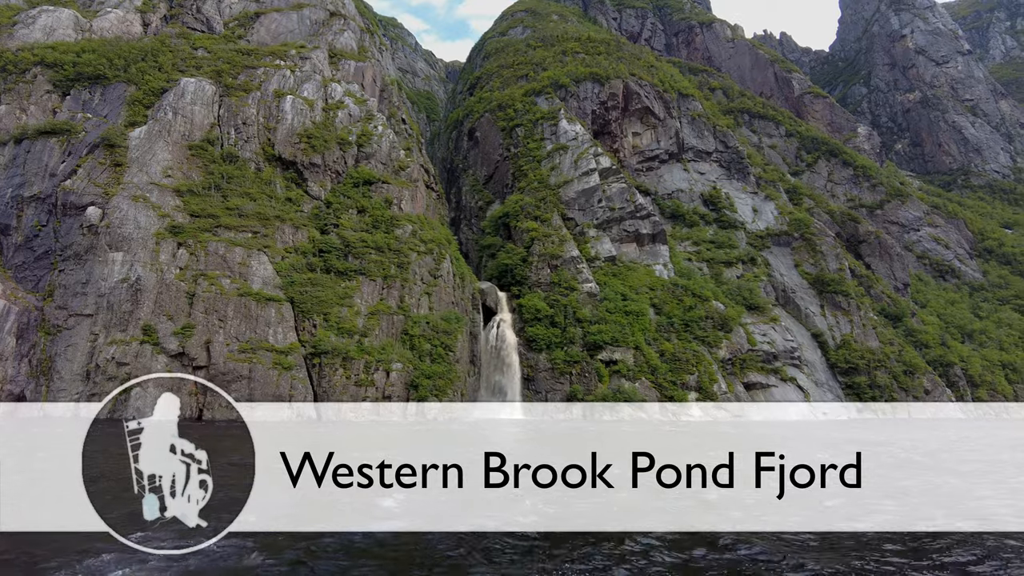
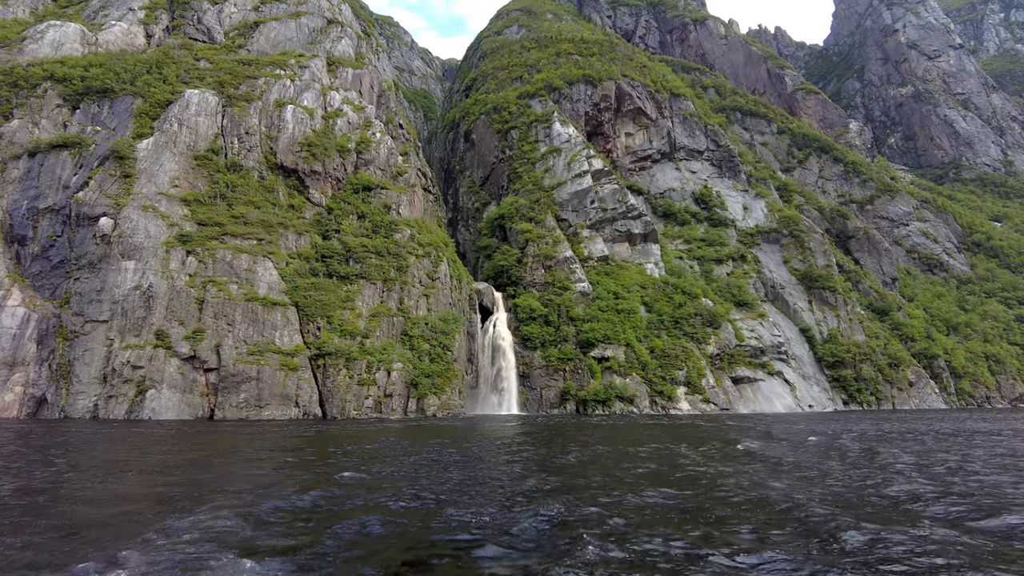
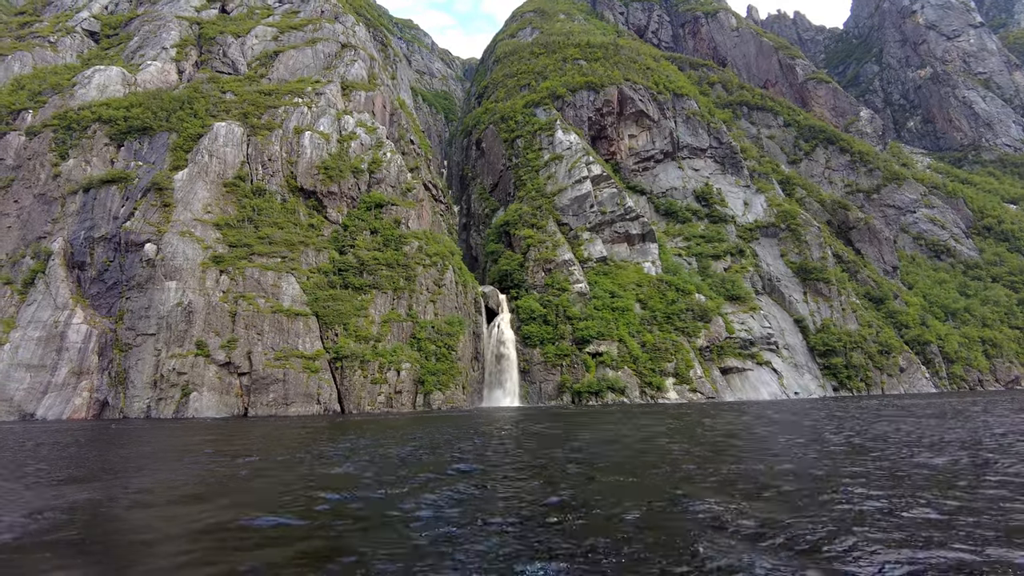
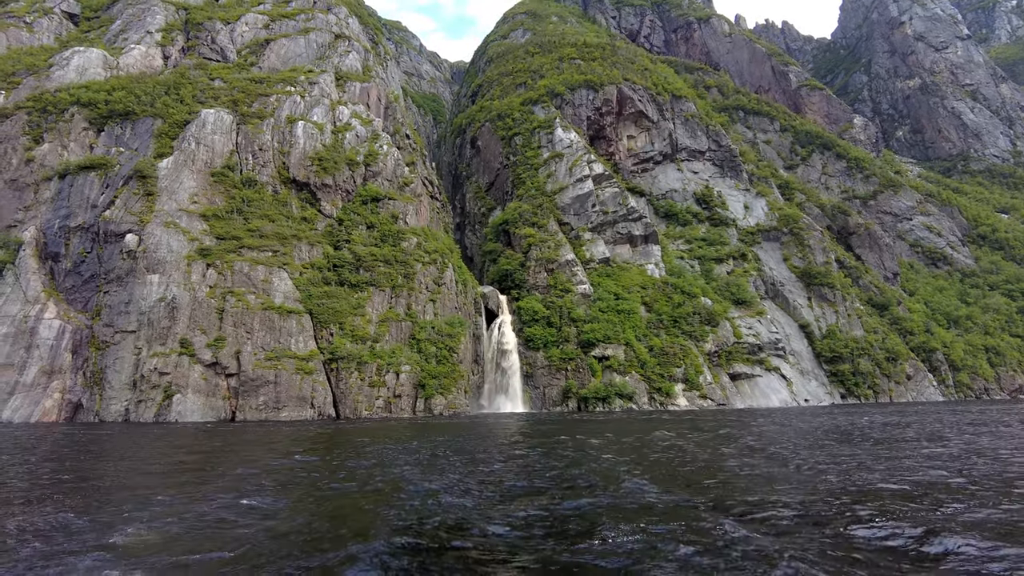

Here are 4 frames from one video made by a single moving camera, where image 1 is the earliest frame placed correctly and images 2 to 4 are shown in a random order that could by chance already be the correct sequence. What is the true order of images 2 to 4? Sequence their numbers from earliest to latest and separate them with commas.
2, 4, 3
